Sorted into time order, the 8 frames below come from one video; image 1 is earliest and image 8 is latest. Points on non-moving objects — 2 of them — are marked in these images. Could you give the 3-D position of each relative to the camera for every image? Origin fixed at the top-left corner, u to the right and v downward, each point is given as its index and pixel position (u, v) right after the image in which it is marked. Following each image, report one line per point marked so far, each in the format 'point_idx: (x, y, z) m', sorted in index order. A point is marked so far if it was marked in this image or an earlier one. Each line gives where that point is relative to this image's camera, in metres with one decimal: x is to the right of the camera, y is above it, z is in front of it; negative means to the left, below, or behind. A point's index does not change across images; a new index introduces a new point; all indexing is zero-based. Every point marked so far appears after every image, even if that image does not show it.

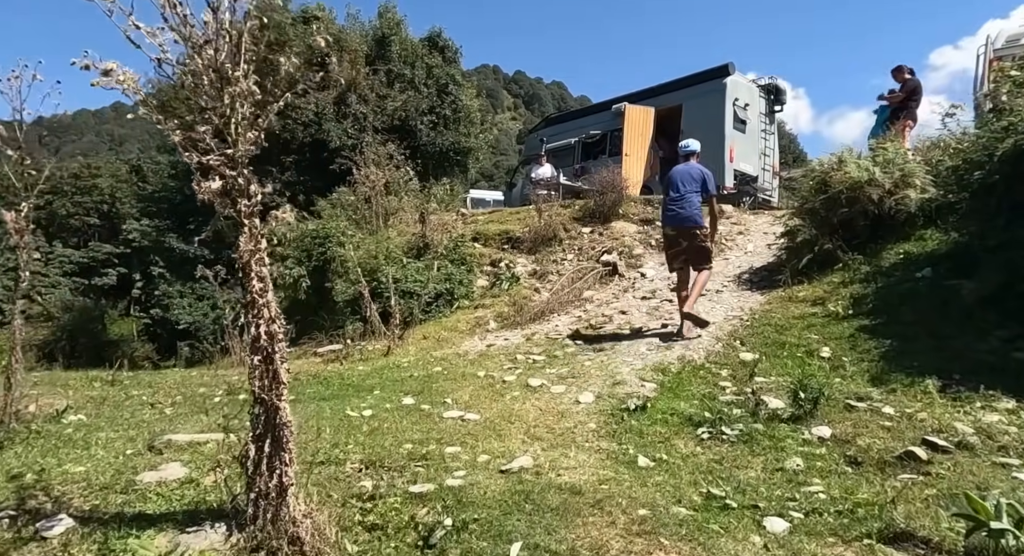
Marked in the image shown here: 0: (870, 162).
0: (+3.7, +1.2, +6.5) m
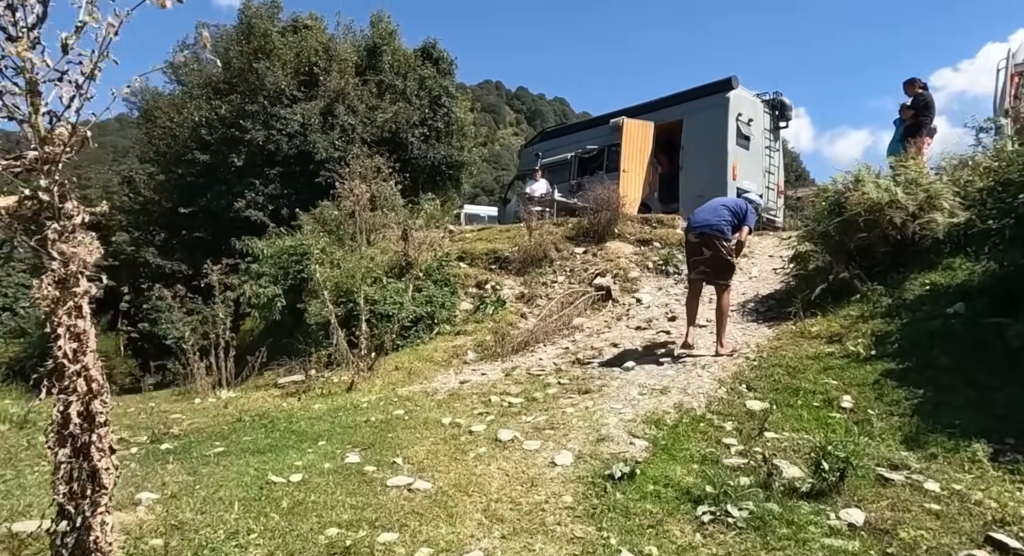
0: (+3.6, +0.9, +5.9) m
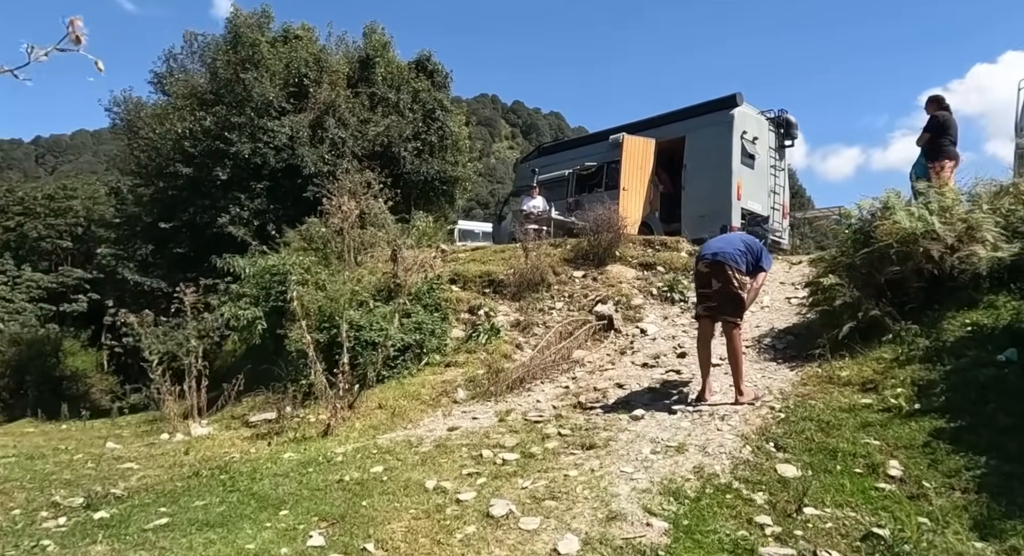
0: (+3.5, +0.6, +5.3) m
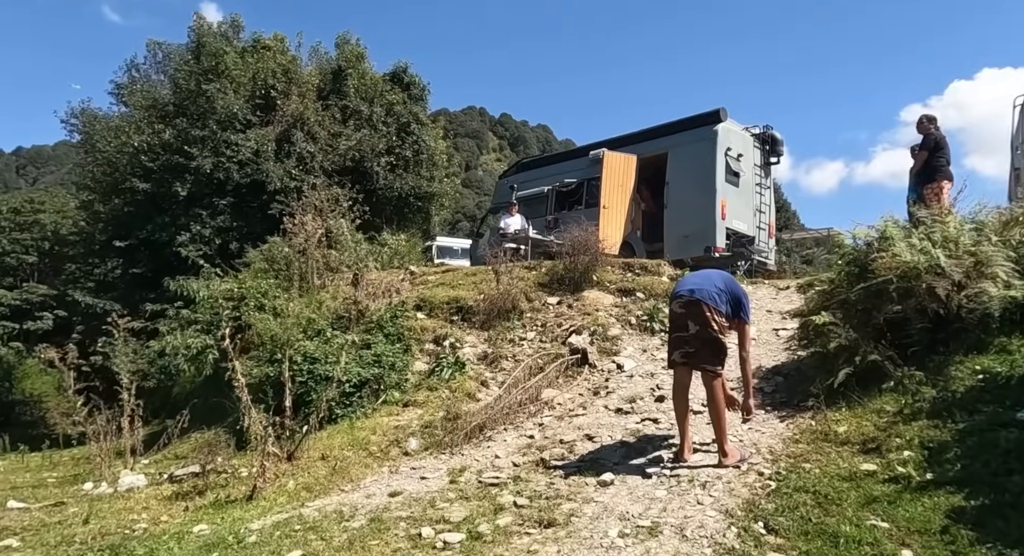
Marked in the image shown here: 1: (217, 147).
0: (+3.2, +0.3, +4.8) m
1: (-6.4, +2.8, +13.4) m
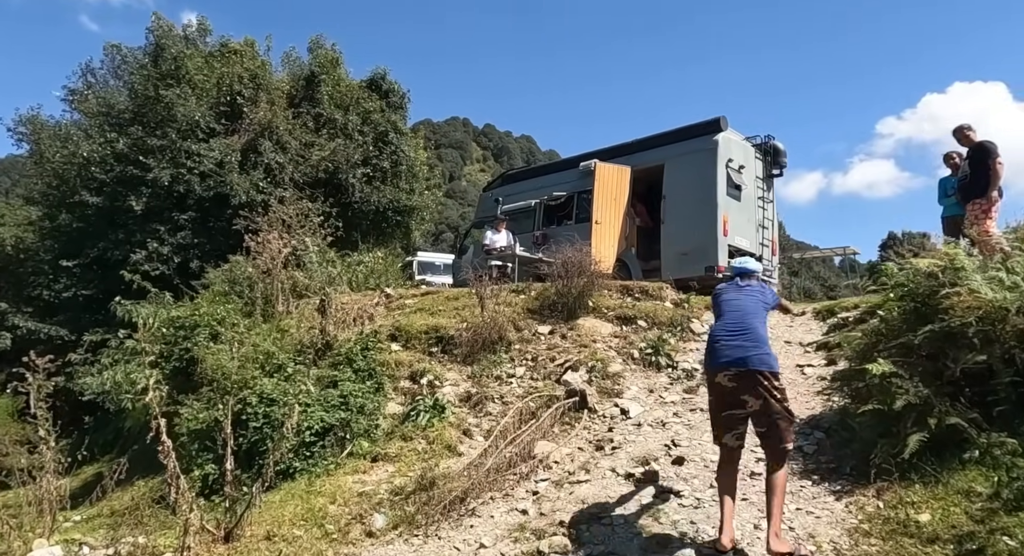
0: (+3.1, 0.0, +3.9) m
1: (-6.6, +2.4, +12.3) m
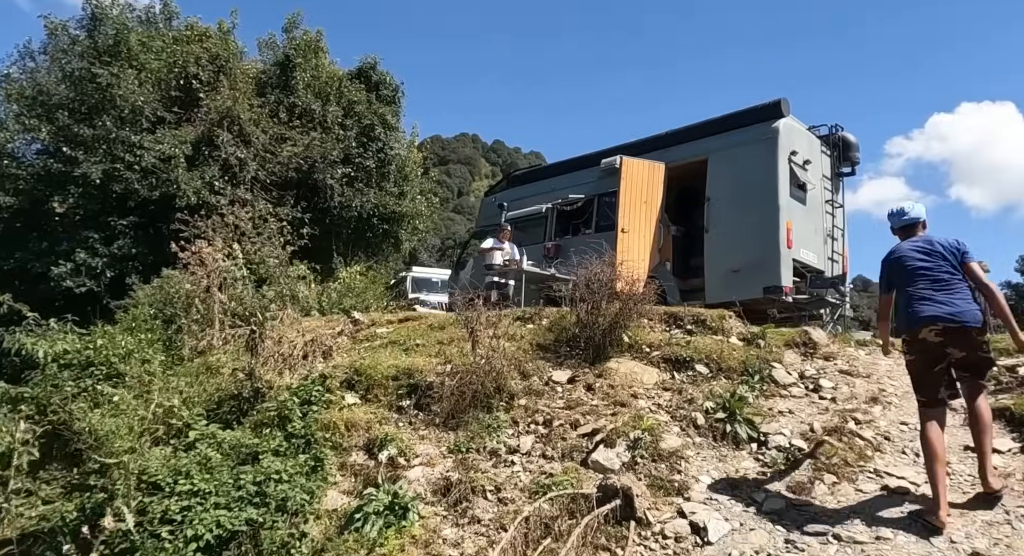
0: (+3.1, -0.1, +1.6) m
1: (-6.5, +2.1, +10.2) m
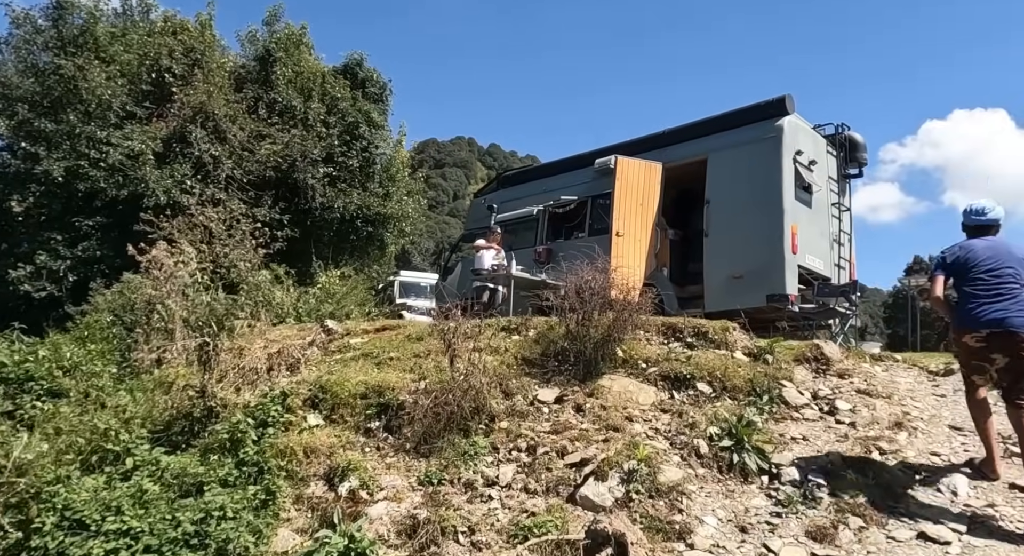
0: (+3.0, -0.2, +1.0) m
1: (-6.7, +2.0, +9.6) m
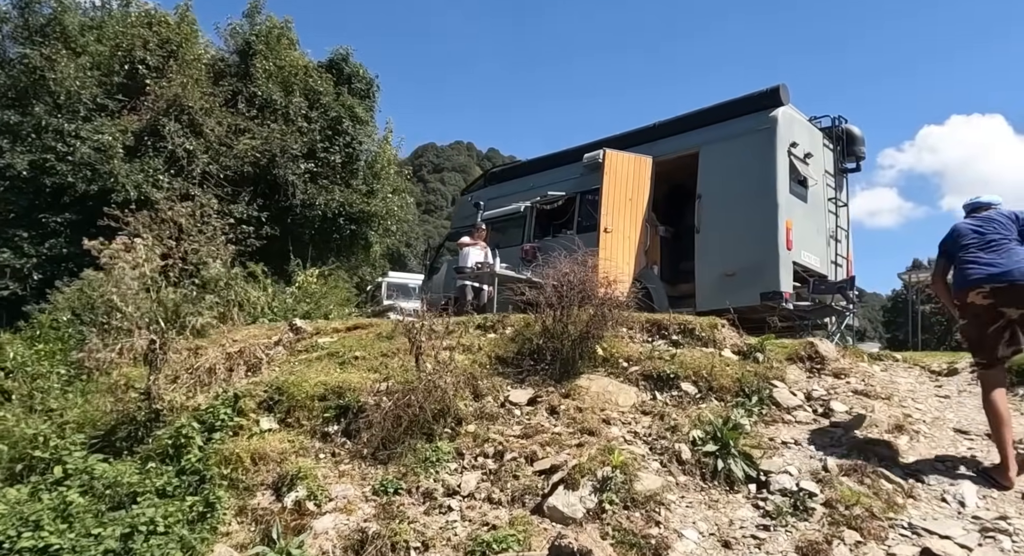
0: (+2.8, -0.1, +0.7) m
1: (-6.9, +2.0, +9.2) m
